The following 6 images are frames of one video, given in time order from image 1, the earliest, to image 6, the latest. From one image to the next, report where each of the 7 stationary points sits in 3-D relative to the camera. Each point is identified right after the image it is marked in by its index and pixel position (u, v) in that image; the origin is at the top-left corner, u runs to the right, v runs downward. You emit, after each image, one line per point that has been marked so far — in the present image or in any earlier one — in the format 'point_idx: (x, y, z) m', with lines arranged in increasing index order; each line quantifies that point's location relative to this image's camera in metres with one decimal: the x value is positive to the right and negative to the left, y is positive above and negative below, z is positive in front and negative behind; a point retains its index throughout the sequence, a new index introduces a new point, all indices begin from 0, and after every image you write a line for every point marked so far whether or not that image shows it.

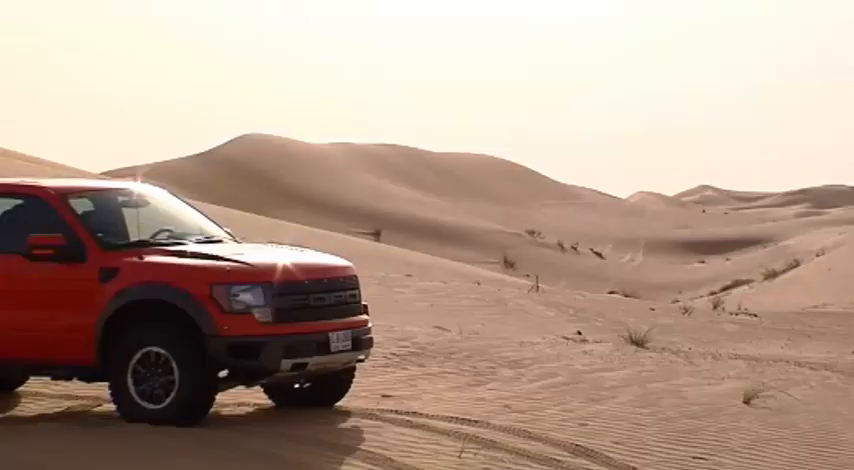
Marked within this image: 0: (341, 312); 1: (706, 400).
0: (-0.4, -0.3, +8.9) m
1: (+1.3, -0.8, +9.8) m
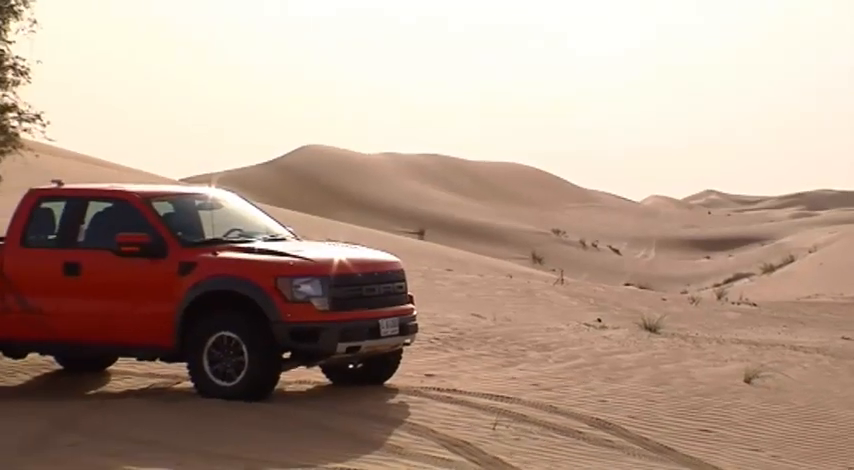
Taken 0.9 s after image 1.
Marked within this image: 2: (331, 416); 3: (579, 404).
0: (-0.2, -0.3, +10.2) m
1: (+1.5, -0.8, +11.0) m
2: (-0.4, -0.8, +9.9) m
3: (+0.7, -0.8, +10.4) m
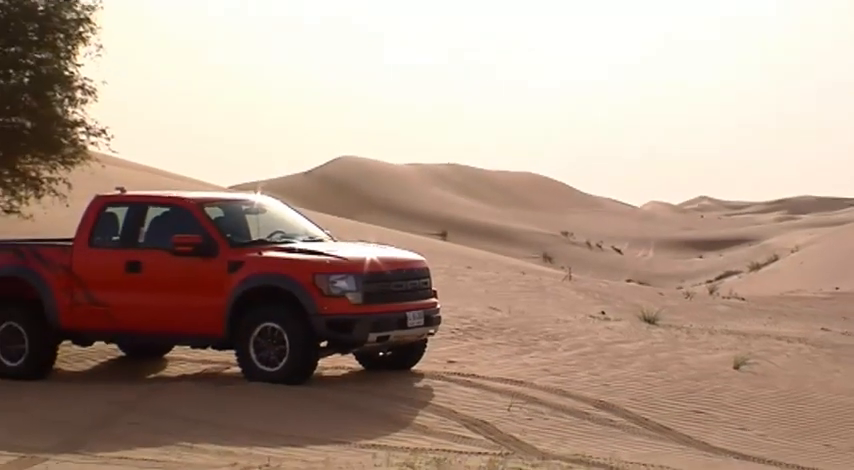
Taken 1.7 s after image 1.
0: (-0.1, -0.3, +11.4) m
1: (+1.6, -0.8, +12.2) m
2: (-0.3, -0.9, +11.1) m
3: (+0.9, -0.8, +11.6) m
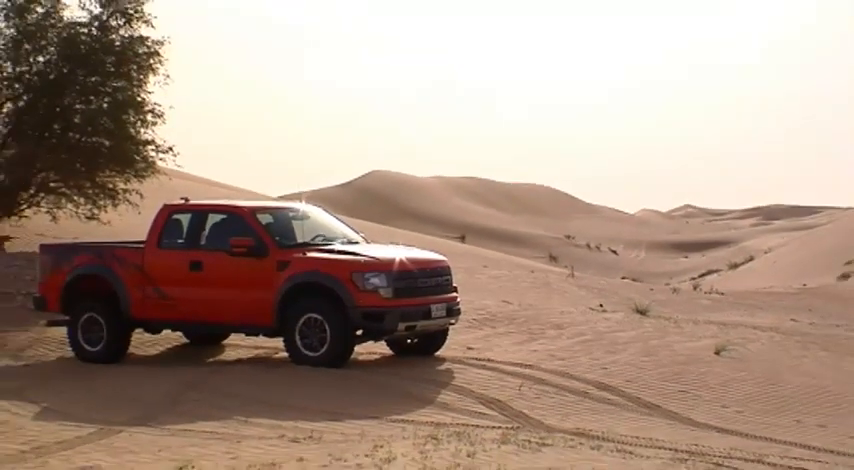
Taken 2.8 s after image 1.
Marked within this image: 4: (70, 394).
0: (+0.1, -0.3, +13.1) m
1: (+1.7, -0.8, +14.0) m
2: (-0.2, -0.9, +12.8) m
3: (+1.0, -0.9, +13.3) m
4: (-2.1, -1.0, +12.6) m
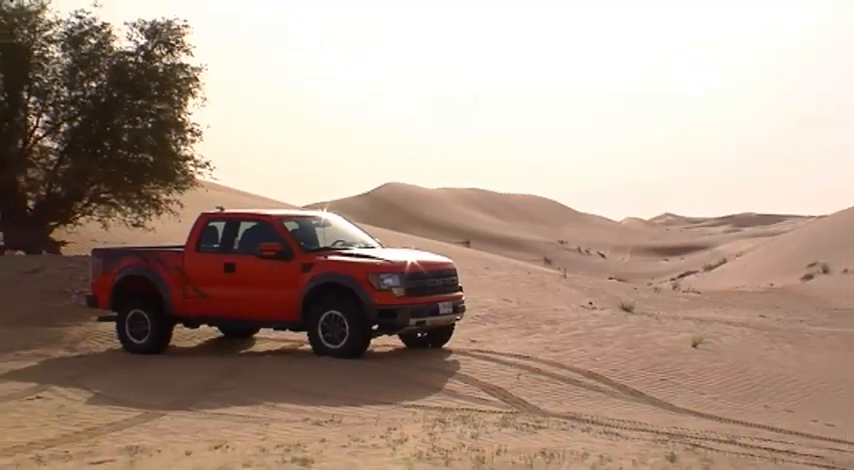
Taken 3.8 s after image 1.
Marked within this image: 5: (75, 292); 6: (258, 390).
0: (+0.1, -0.4, +14.7) m
1: (+1.8, -0.8, +15.5) m
2: (-0.1, -0.9, +14.4) m
3: (+1.1, -0.9, +14.9) m
4: (-2.1, -1.0, +14.2) m
5: (-2.9, -0.5, +17.7) m
6: (-1.1, -1.0, +13.9) m
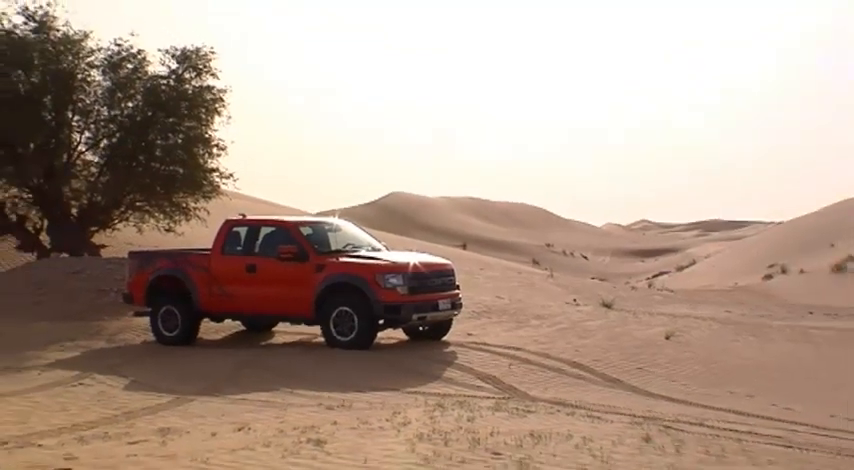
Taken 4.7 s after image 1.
0: (+0.1, -0.4, +16.4) m
1: (+1.8, -0.8, +17.2) m
2: (-0.1, -0.9, +16.1) m
3: (+1.1, -0.9, +16.6) m
4: (-2.1, -1.0, +15.9) m
5: (-2.9, -0.5, +19.4) m
6: (-1.1, -1.0, +15.5) m
